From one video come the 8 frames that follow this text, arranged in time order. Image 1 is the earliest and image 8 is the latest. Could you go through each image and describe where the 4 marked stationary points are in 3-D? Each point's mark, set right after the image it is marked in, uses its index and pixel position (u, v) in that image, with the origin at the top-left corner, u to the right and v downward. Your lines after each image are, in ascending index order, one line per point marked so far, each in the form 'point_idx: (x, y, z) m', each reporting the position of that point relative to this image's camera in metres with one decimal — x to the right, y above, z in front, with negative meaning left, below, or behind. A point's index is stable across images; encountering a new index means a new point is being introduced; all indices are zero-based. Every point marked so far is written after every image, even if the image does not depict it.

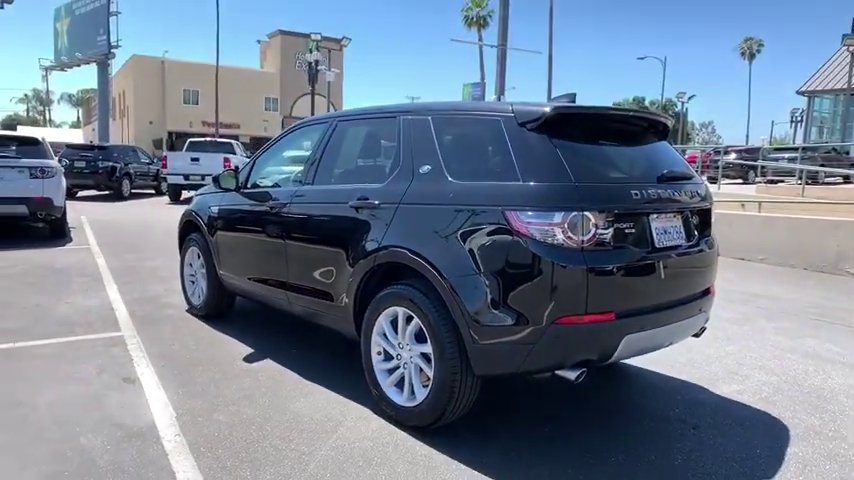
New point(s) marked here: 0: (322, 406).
0: (-0.7, -1.1, +4.0) m
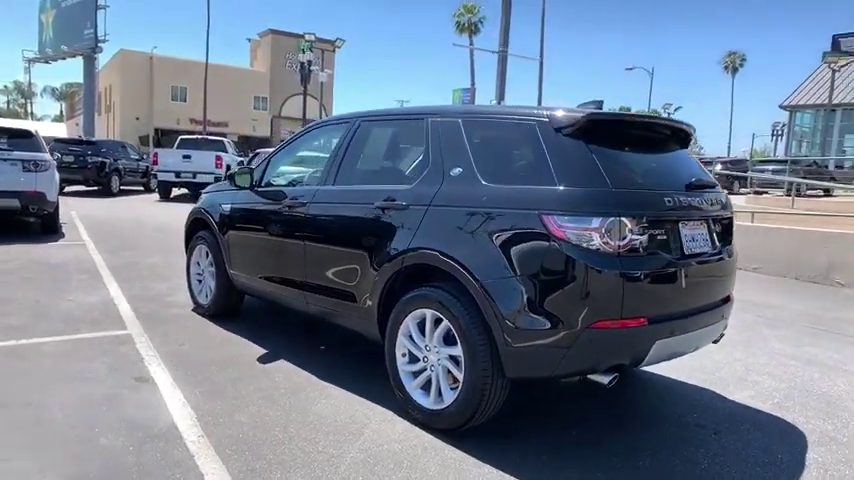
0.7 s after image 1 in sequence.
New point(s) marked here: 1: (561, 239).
0: (-0.5, -1.1, +4.0) m
1: (+0.7, 0.0, +3.2) m
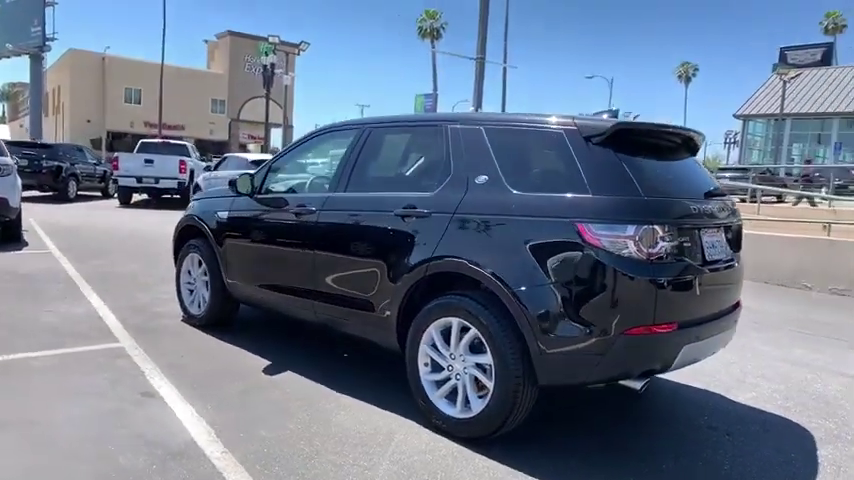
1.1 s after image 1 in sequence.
0: (-0.4, -1.1, +3.9) m
1: (+0.9, 0.0, +3.3) m
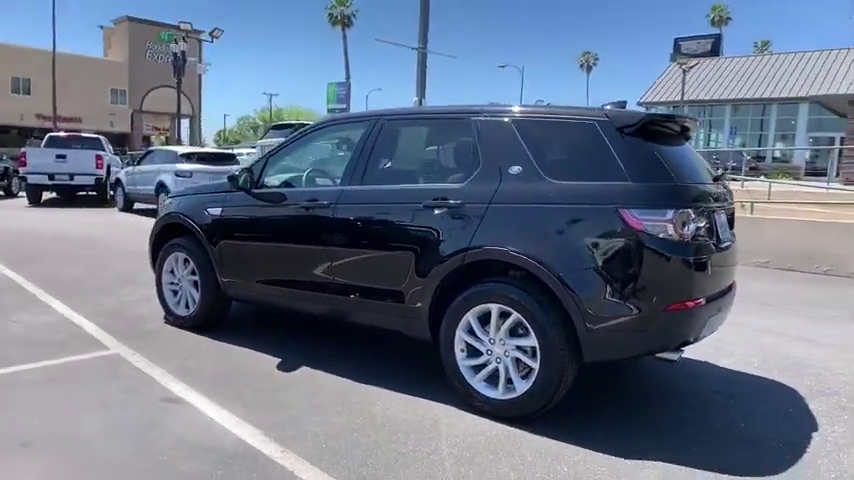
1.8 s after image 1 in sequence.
0: (-0.1, -1.1, +4.0) m
1: (+1.2, +0.1, +3.5) m
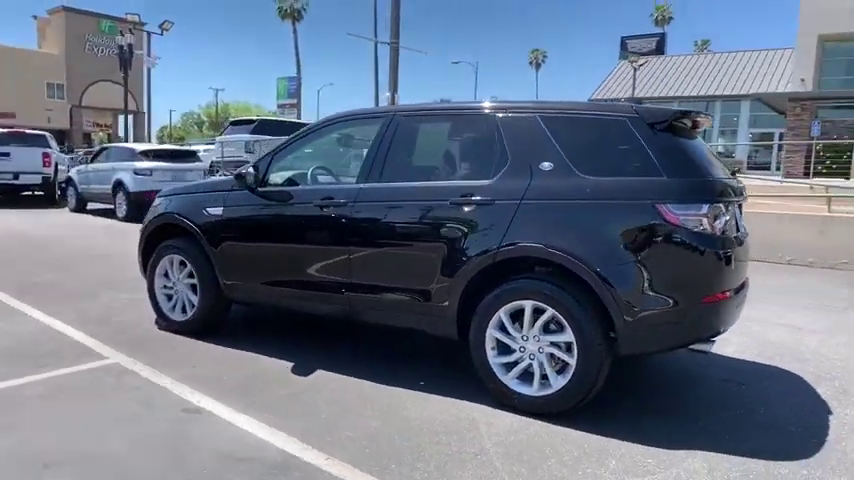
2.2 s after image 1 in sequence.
0: (+0.1, -1.1, +4.0) m
1: (+1.4, +0.1, +3.6) m
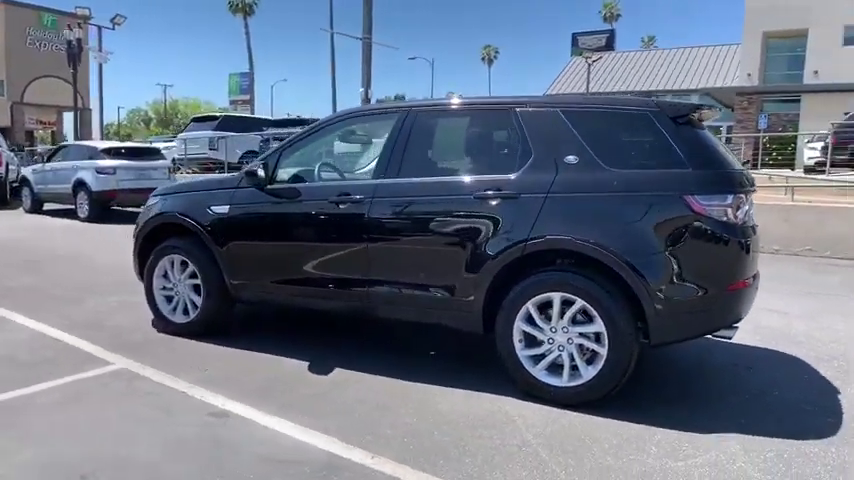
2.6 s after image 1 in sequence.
0: (+0.3, -1.0, +4.0) m
1: (+1.6, +0.1, +3.7) m
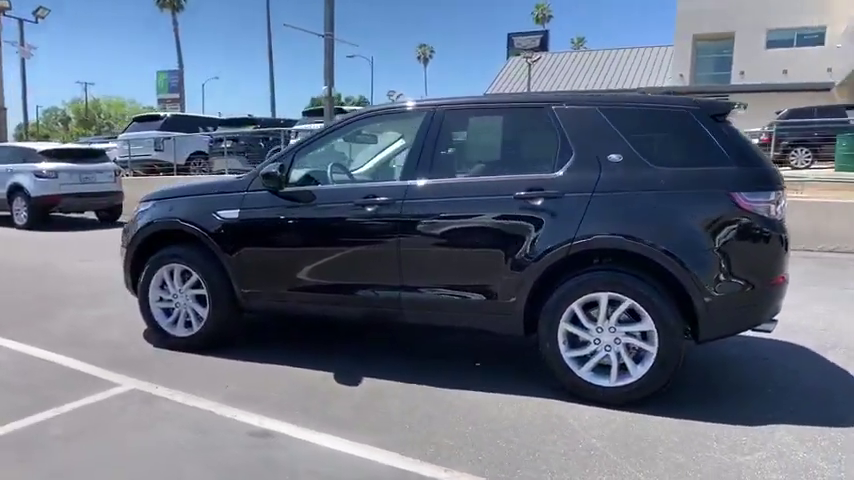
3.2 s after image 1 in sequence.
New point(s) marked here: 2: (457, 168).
0: (+0.6, -1.1, +3.9) m
1: (+1.9, +0.2, +3.7) m
2: (+0.2, +0.5, +4.2) m
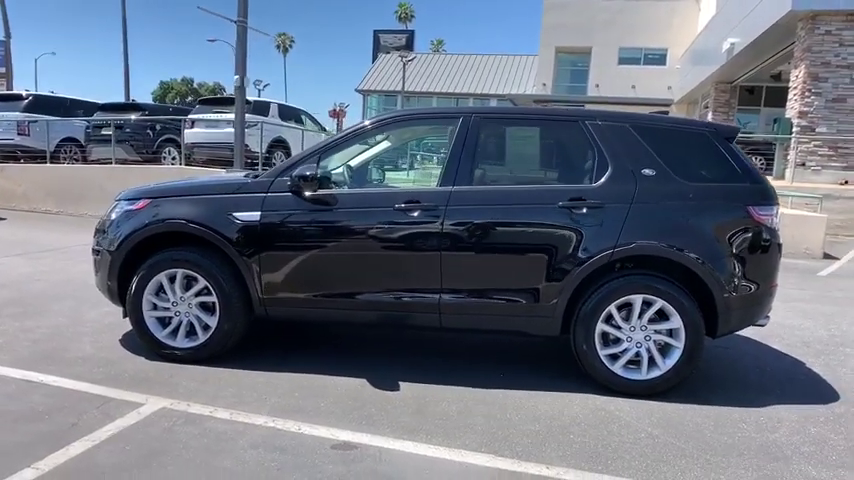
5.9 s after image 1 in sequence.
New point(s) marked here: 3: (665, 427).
0: (+0.9, -1.1, +4.1) m
1: (+2.3, +0.1, +4.3) m
2: (+0.5, +0.5, +4.4) m
3: (+1.5, -1.2, +3.9) m
